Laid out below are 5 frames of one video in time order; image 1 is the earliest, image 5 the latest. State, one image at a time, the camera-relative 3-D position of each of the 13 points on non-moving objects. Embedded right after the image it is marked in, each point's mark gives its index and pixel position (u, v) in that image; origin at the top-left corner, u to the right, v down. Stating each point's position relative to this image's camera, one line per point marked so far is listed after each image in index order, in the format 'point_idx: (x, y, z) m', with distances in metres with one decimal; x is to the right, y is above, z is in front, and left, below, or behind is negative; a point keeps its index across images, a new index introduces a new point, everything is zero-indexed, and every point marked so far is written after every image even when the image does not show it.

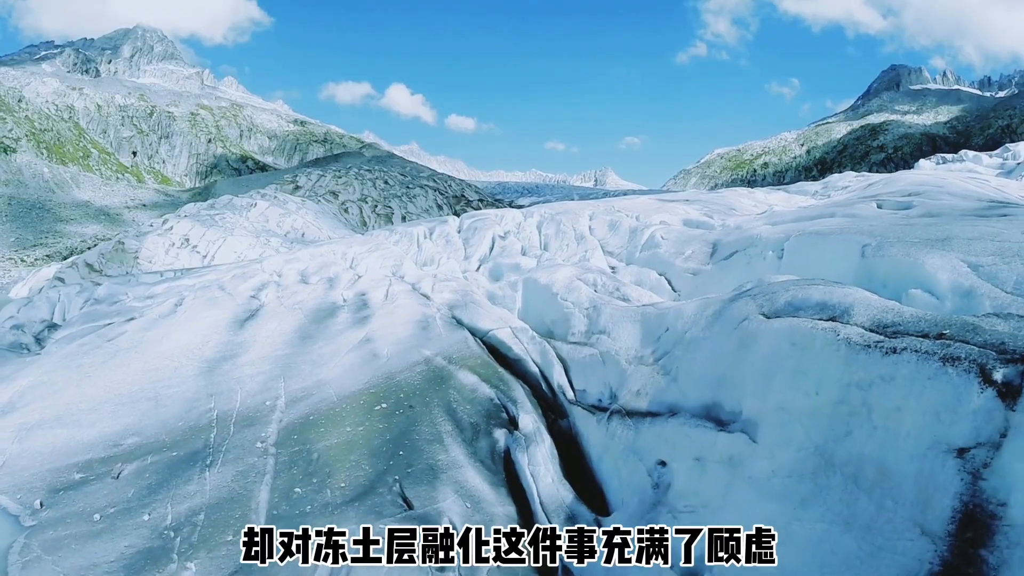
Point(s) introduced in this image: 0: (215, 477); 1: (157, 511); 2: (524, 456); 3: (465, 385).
0: (-5.7, -3.6, +10.9) m
1: (-6.6, -4.1, +10.5) m
2: (+0.2, -2.9, +9.9) m
3: (-1.0, -2.0, +12.0) m
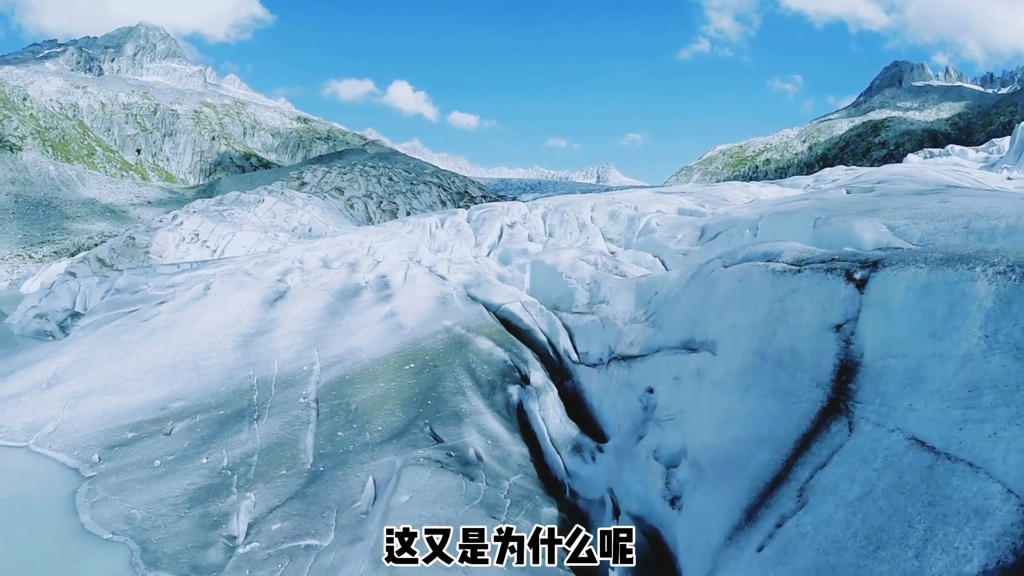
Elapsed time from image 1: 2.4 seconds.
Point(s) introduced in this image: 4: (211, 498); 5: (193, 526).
0: (-5.4, -3.0, +12.5) m
1: (-6.3, -3.5, +12.1) m
2: (+0.5, -2.3, +11.4) m
3: (-0.7, -1.5, +13.6) m
4: (-5.7, -4.0, +10.8) m
5: (-5.7, -4.2, +10.2) m
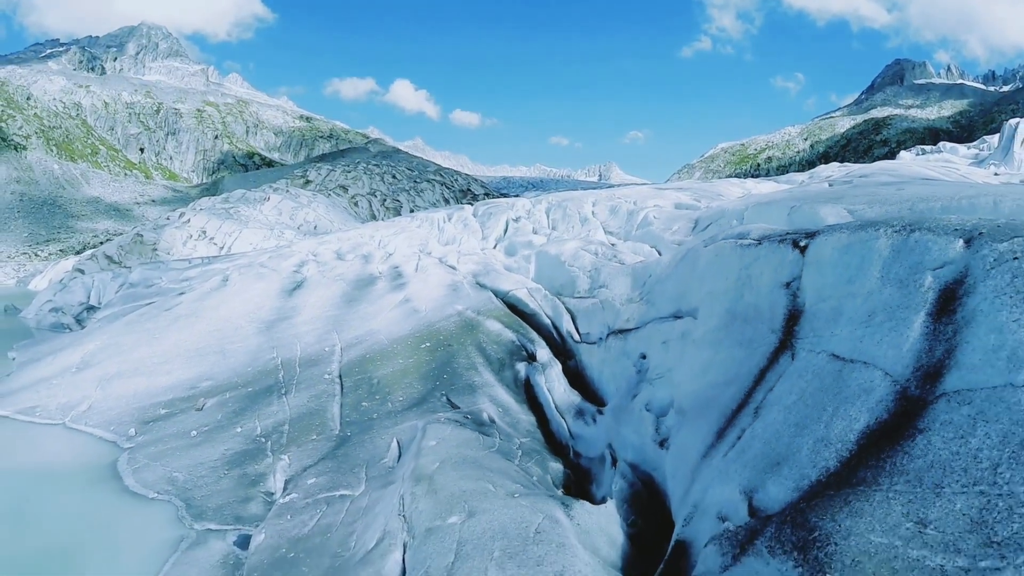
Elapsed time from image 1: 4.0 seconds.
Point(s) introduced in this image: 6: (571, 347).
0: (-5.3, -2.7, +13.6) m
1: (-6.1, -3.2, +13.3) m
2: (+0.7, -2.0, +12.6) m
3: (-0.5, -1.1, +14.7) m
4: (-5.5, -3.6, +12.0) m
5: (-5.6, -3.9, +11.4) m
6: (+1.5, -1.4, +13.9) m
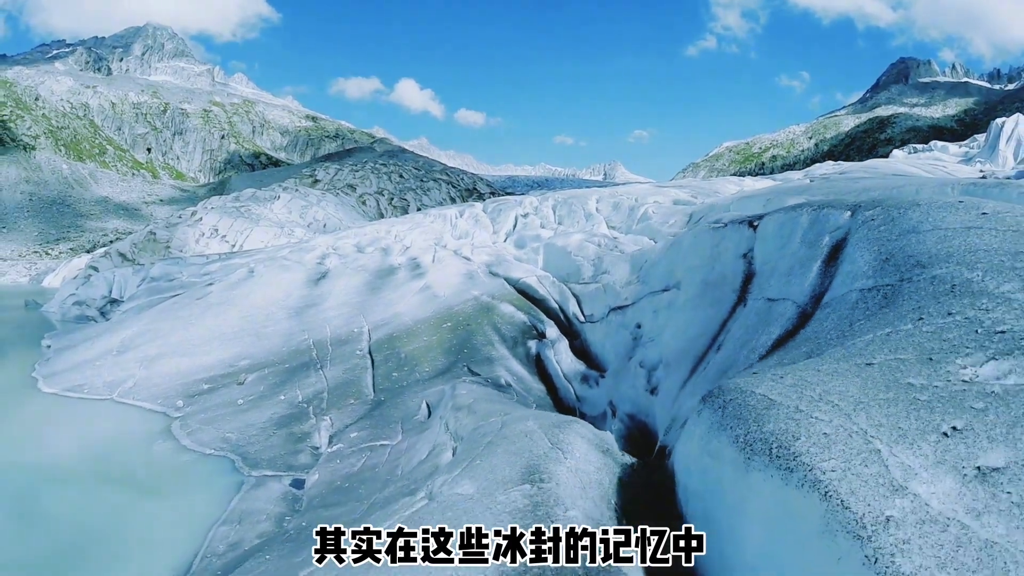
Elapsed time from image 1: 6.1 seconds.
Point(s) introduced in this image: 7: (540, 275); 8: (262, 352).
0: (-4.9, -2.3, +15.3) m
1: (-5.8, -2.8, +15.0) m
2: (+1.0, -1.6, +14.2) m
3: (-0.2, -0.7, +16.4) m
4: (-5.2, -3.2, +13.7) m
5: (-5.3, -3.5, +13.0) m
6: (+1.8, -1.0, +15.5) m
7: (+0.9, +0.4, +18.2) m
8: (-8.2, -2.1, +18.7) m
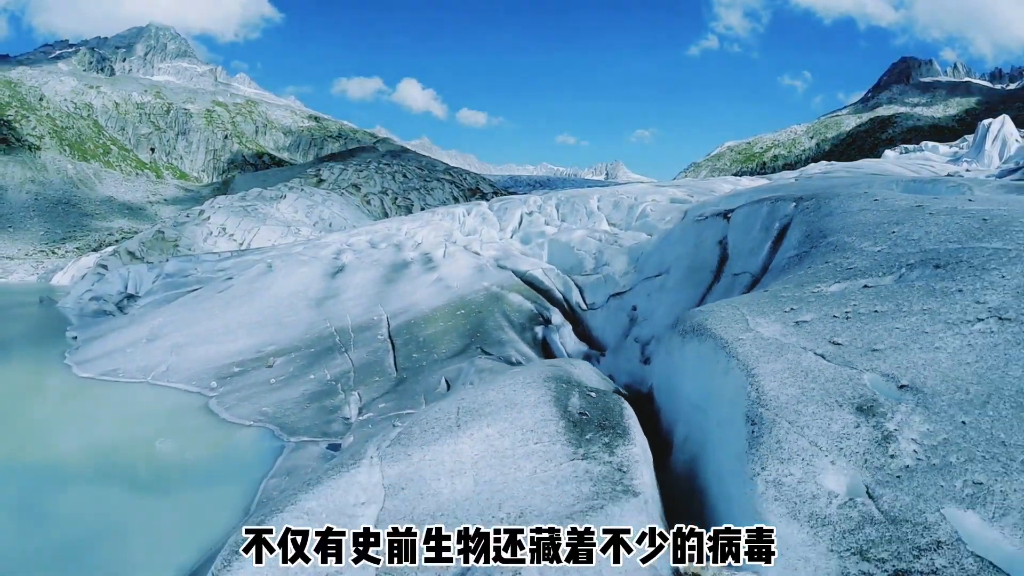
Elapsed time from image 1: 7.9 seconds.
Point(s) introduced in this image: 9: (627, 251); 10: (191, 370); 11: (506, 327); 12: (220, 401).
0: (-4.7, -2.0, +16.8) m
1: (-5.6, -2.5, +16.4) m
2: (+1.2, -1.3, +15.7) m
3: (0.0, -0.4, +17.8) m
4: (-5.0, -2.9, +15.1) m
5: (-5.0, -3.2, +14.5) m
6: (+2.0, -0.7, +16.9) m
7: (+1.1, +0.7, +19.6) m
8: (-7.9, -1.8, +20.2) m
9: (+3.5, +1.1, +17.1) m
10: (-11.1, -2.9, +19.9) m
11: (-0.2, -1.1, +16.5) m
12: (-8.3, -3.5, +16.3) m
